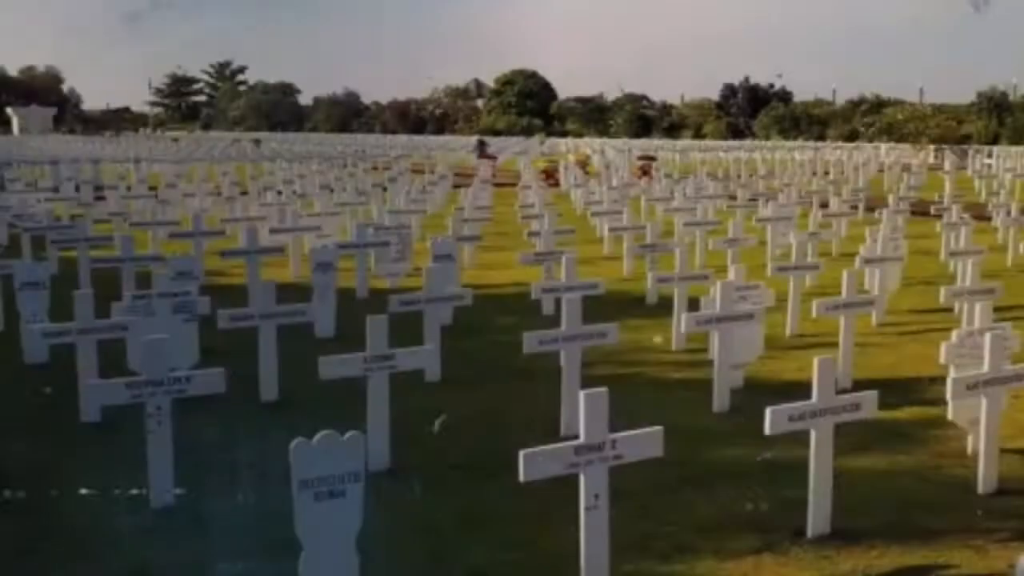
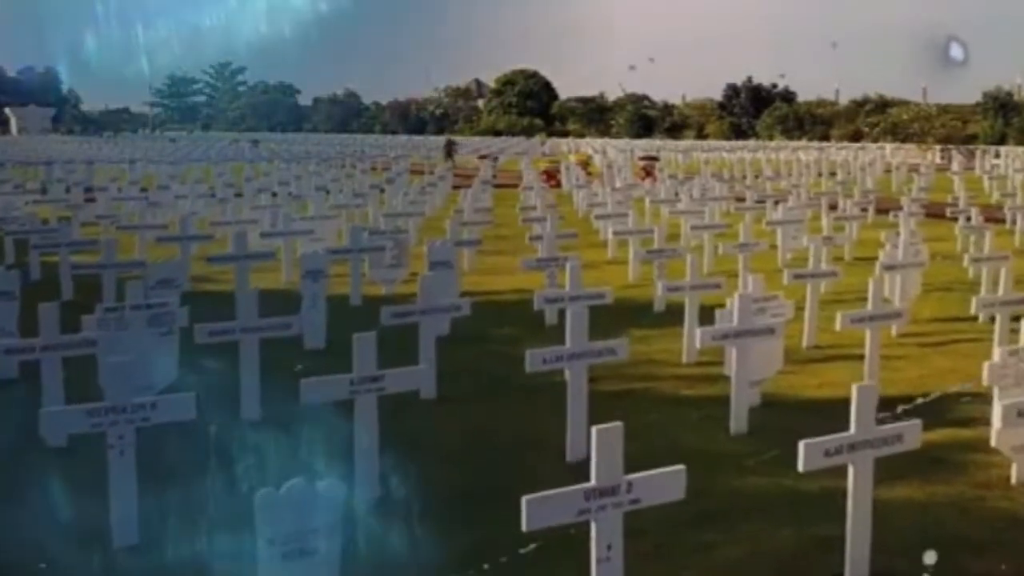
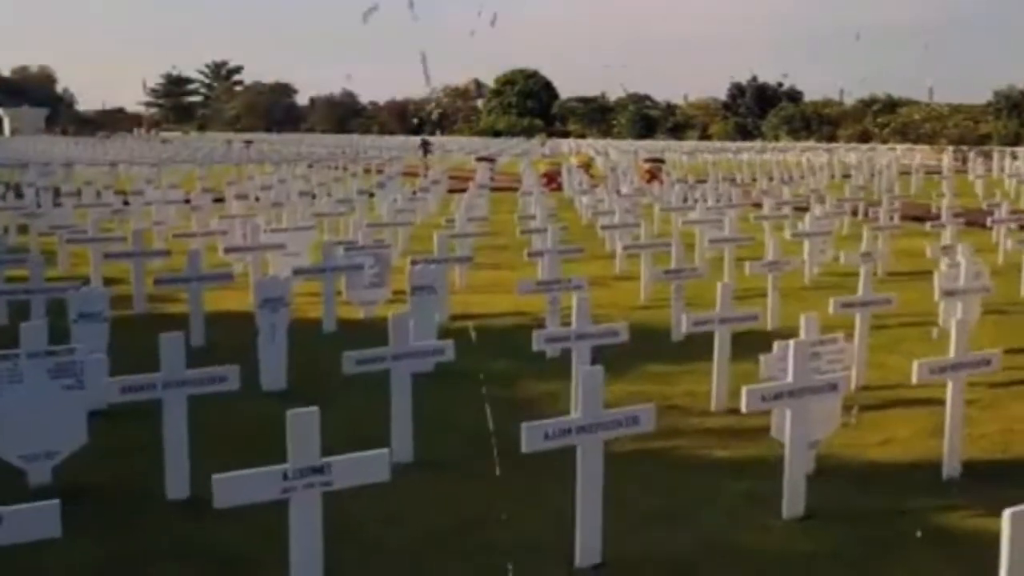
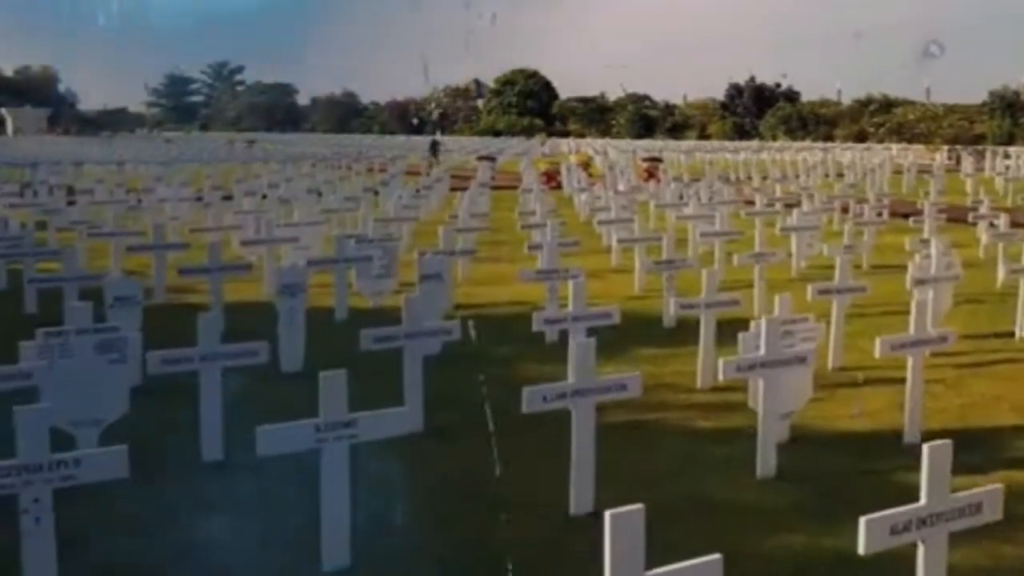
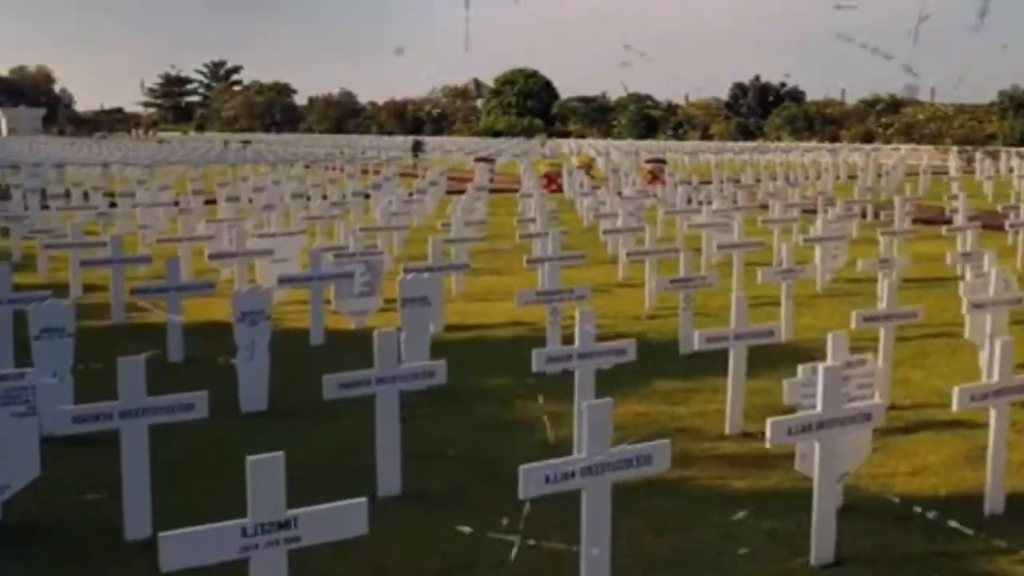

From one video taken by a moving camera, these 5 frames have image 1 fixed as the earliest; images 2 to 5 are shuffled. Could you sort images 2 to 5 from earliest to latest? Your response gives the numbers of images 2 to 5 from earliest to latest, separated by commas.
2, 4, 3, 5
